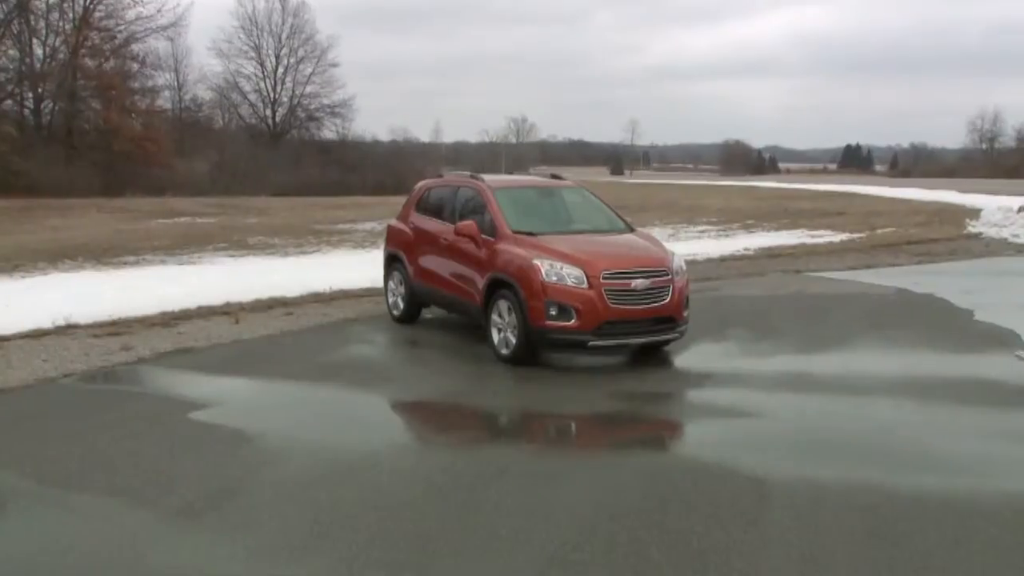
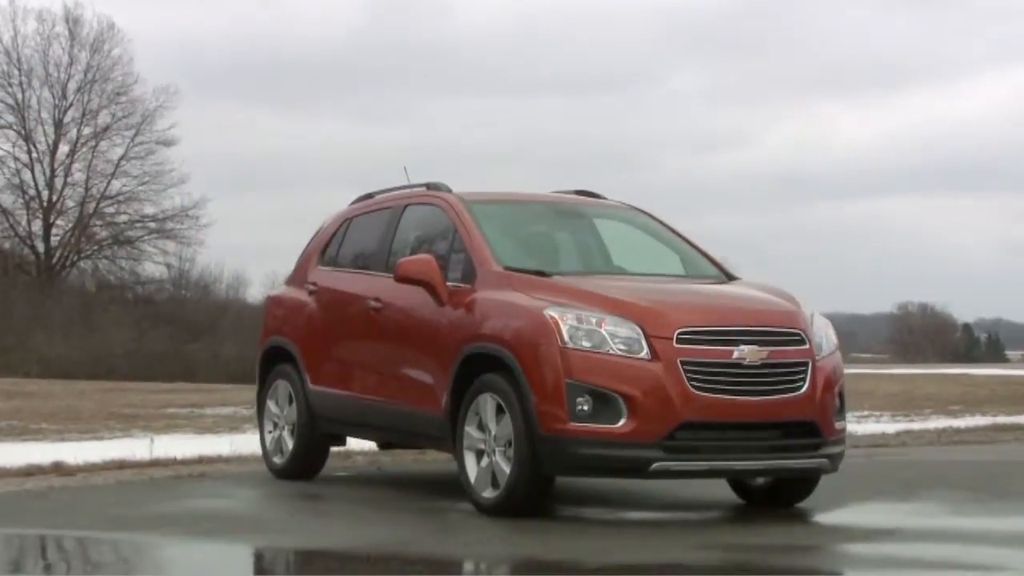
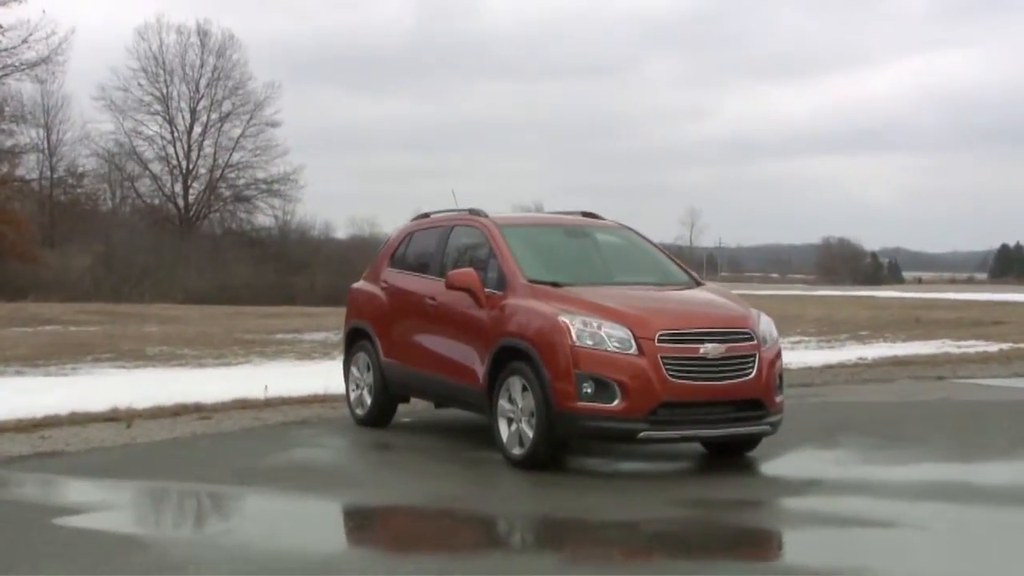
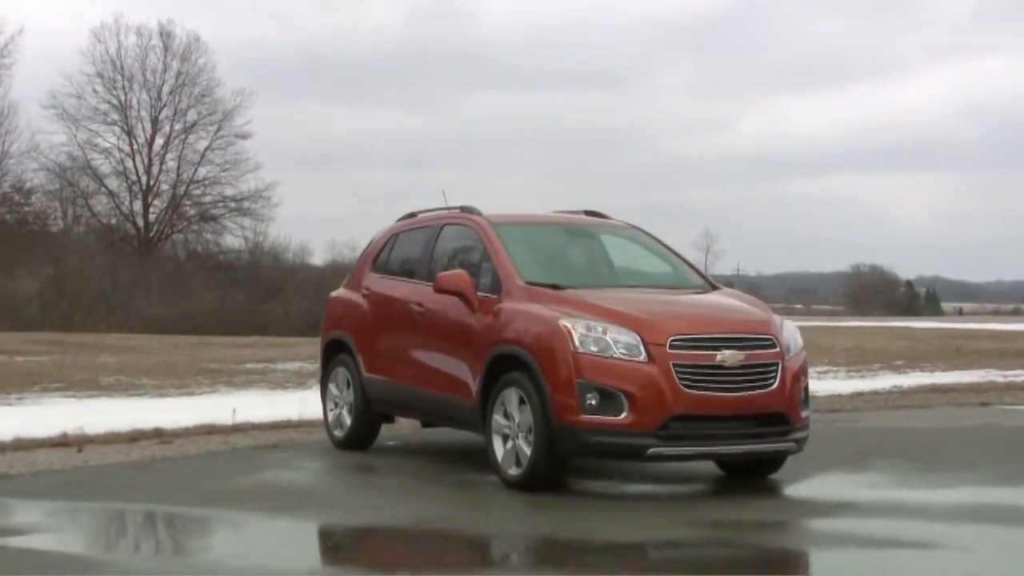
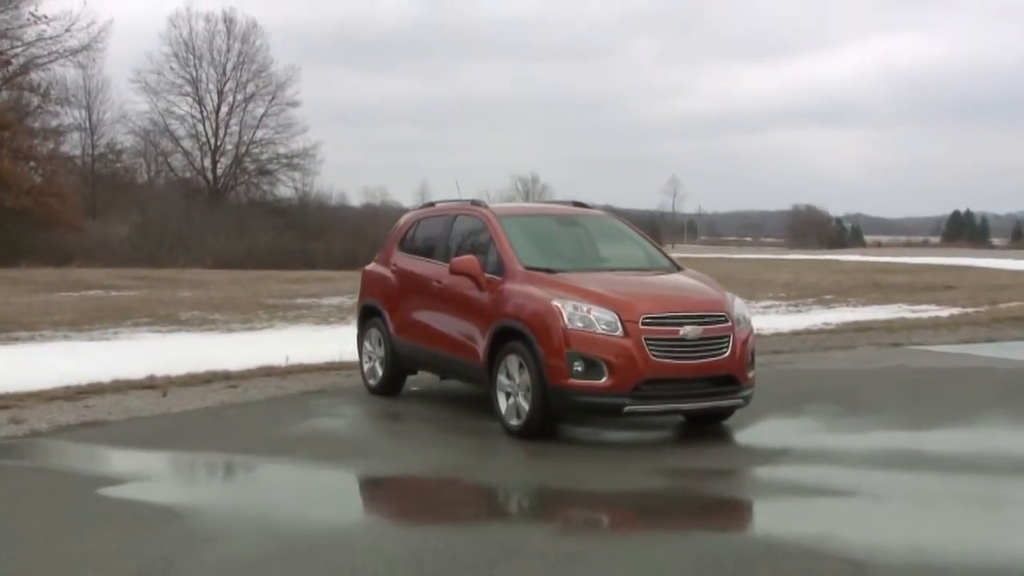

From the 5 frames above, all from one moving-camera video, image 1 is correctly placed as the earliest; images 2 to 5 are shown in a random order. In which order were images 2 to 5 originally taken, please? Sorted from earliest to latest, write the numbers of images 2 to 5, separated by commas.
5, 3, 4, 2
